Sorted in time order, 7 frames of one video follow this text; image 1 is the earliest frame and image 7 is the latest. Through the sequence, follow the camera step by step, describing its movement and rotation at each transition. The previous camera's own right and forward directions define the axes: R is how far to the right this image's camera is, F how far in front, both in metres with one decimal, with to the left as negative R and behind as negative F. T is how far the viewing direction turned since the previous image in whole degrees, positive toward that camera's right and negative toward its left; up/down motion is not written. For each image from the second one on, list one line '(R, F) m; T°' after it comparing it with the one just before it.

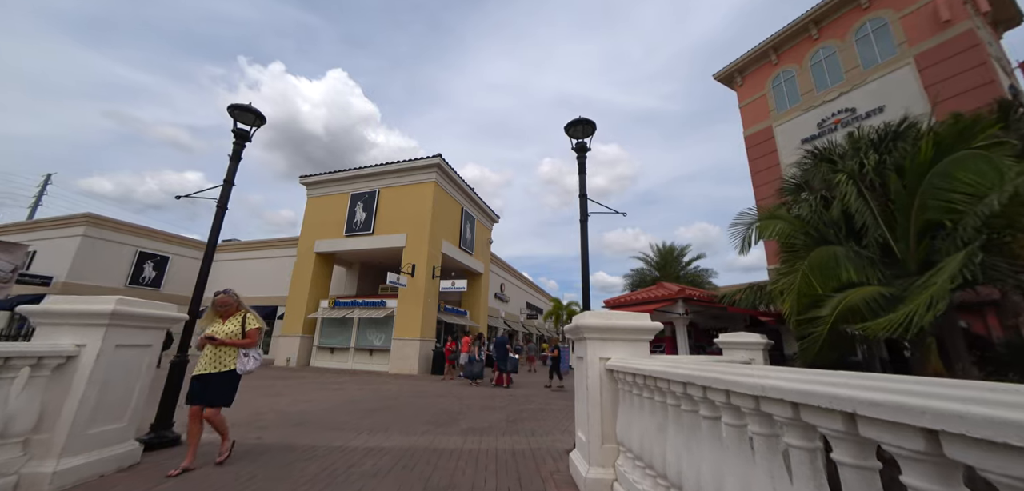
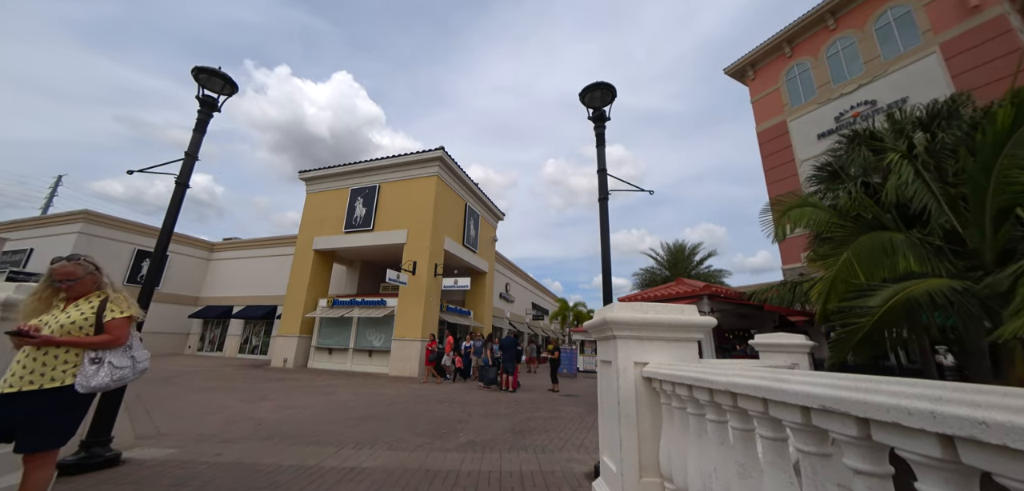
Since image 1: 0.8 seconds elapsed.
(0.0, +0.8) m; -1°
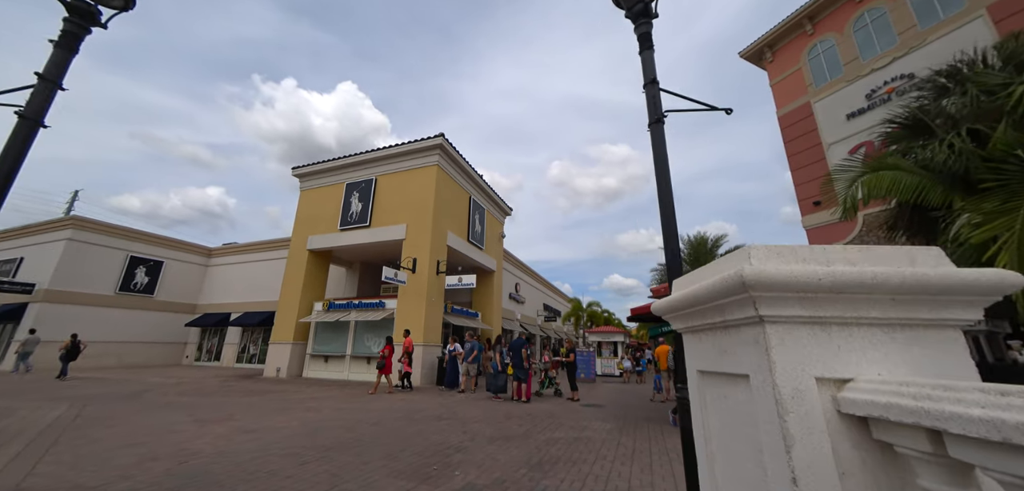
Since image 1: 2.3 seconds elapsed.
(0.0, +1.5) m; -1°
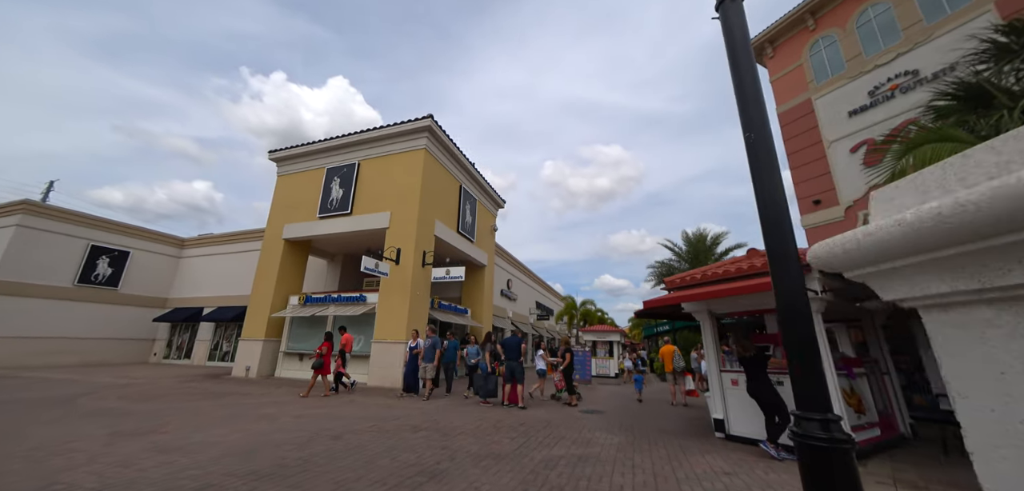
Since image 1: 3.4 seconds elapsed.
(0.0, +1.1) m; +1°
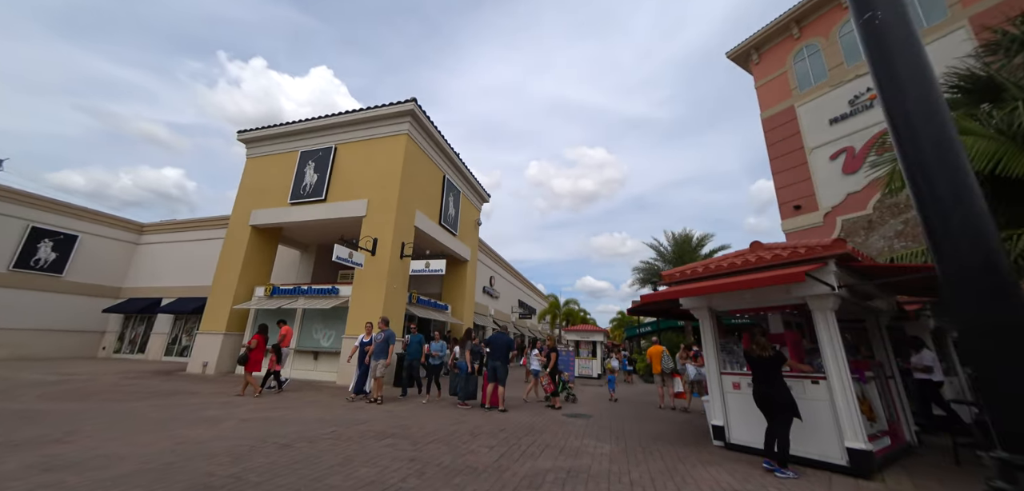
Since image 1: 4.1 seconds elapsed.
(0.0, +0.7) m; +2°
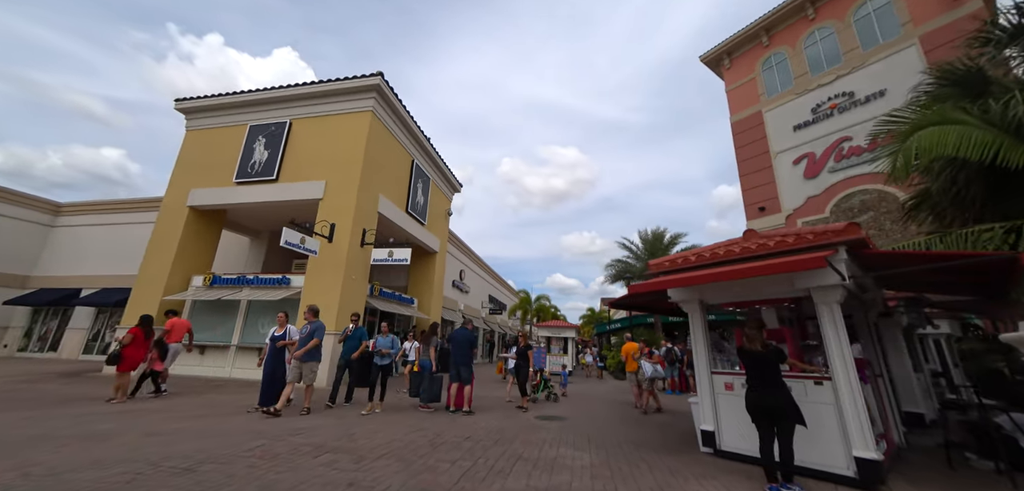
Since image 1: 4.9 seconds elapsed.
(0.0, +0.8) m; +4°
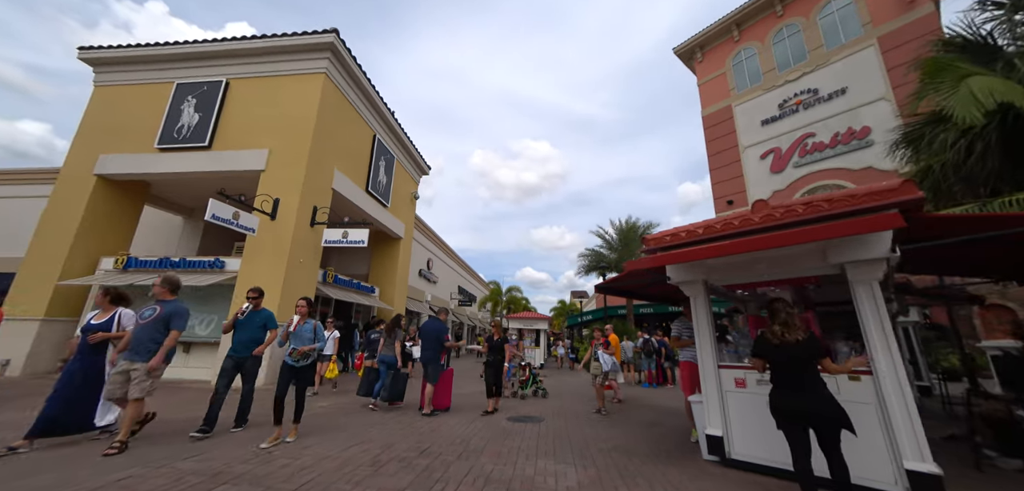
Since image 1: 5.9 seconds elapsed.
(0.0, +1.1) m; +4°
